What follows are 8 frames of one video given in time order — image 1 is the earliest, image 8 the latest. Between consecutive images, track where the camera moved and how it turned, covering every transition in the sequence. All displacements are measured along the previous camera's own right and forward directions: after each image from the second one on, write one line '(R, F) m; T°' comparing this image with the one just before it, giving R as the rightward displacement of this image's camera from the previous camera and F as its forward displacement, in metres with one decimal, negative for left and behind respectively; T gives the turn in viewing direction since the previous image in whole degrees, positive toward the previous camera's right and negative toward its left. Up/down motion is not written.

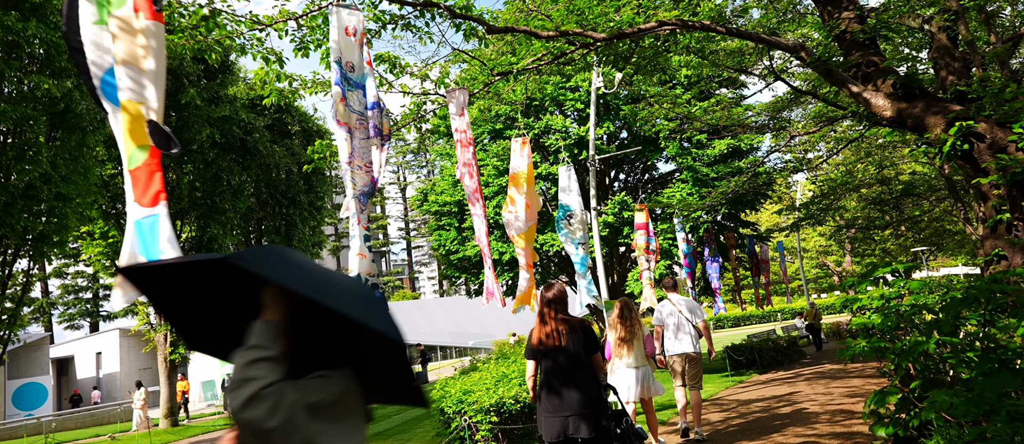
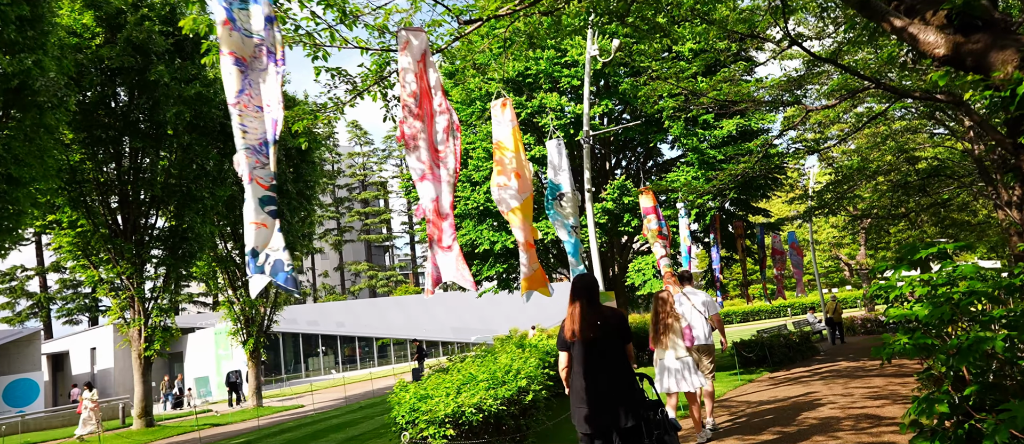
(+0.3, +1.4) m; -1°
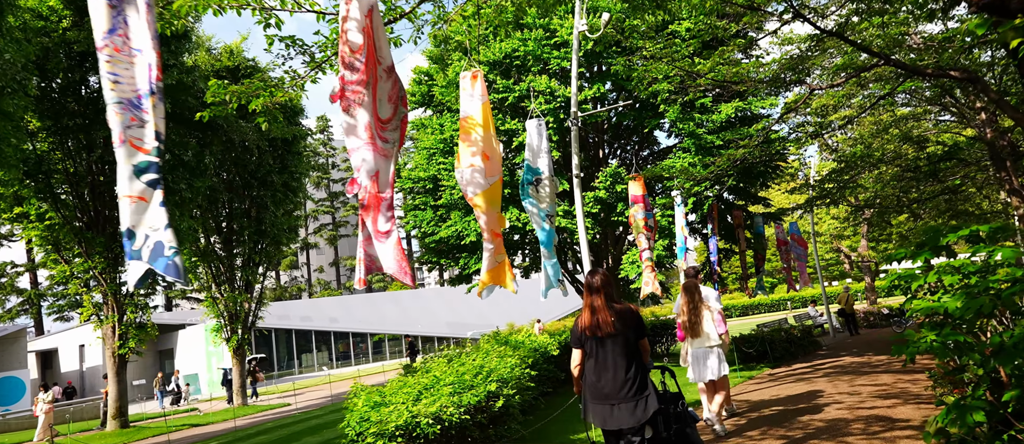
(+0.2, +0.9) m; 0°
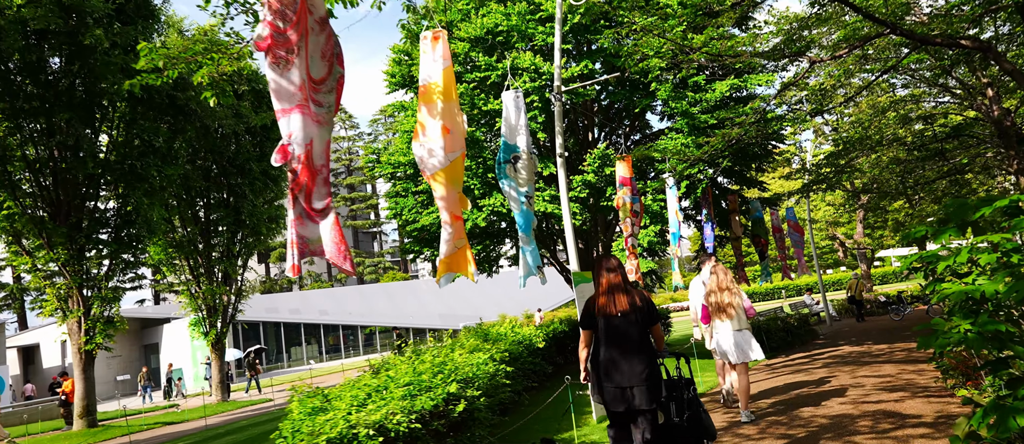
(+0.2, +0.9) m; 0°
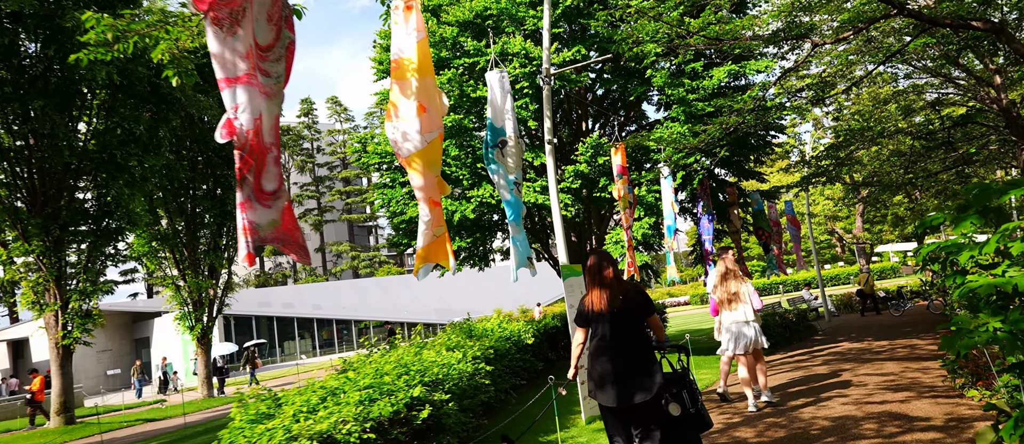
(+0.1, +0.6) m; 0°
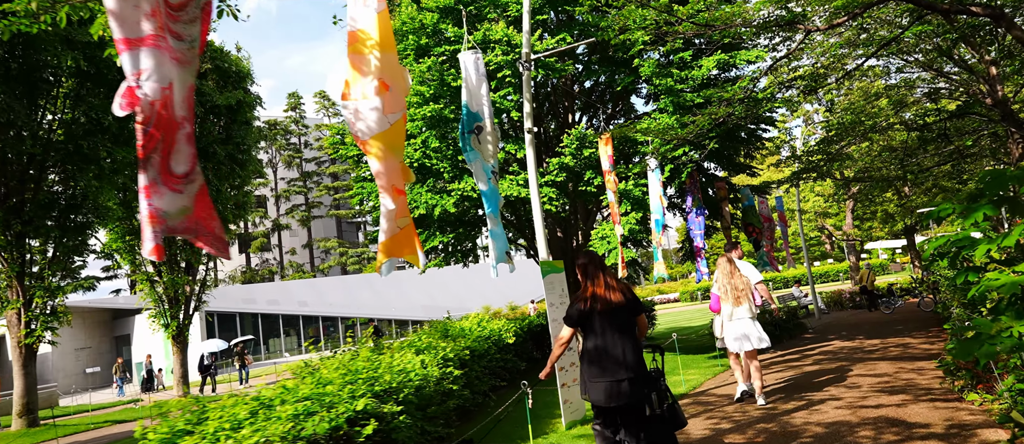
(+0.2, +0.6) m; +1°
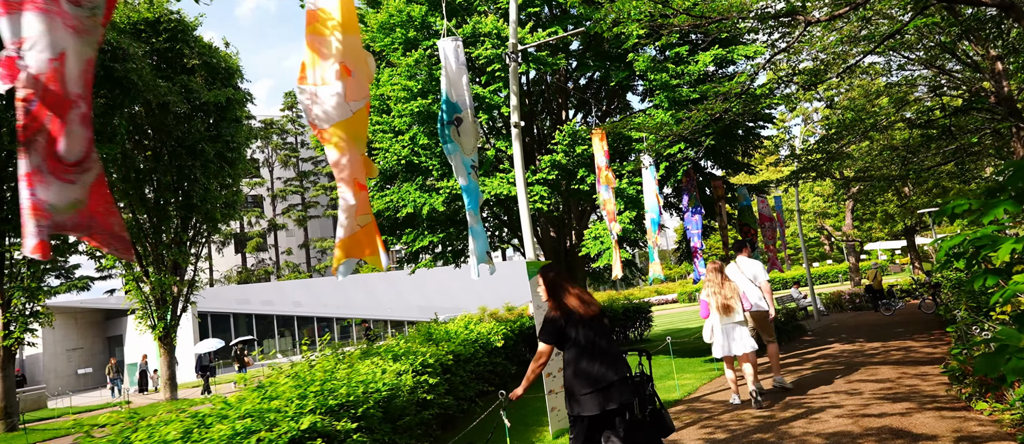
(+0.1, +0.5) m; 0°
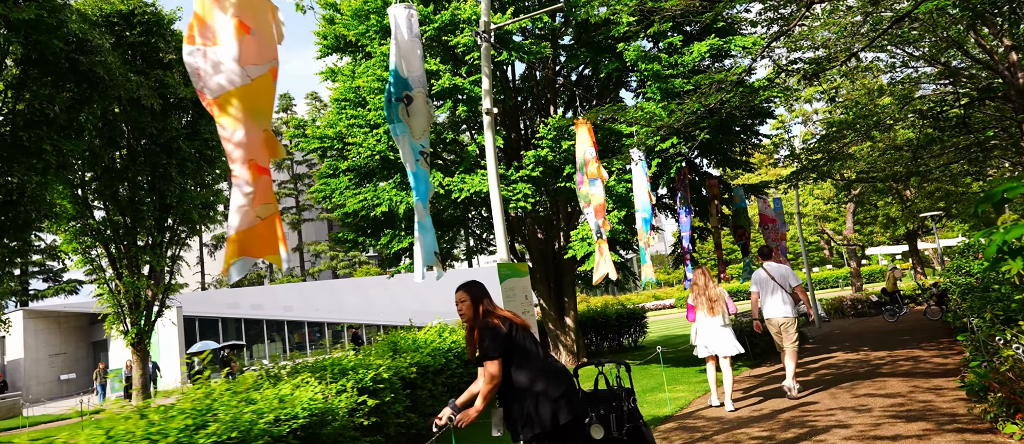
(+0.3, +1.0) m; 0°
